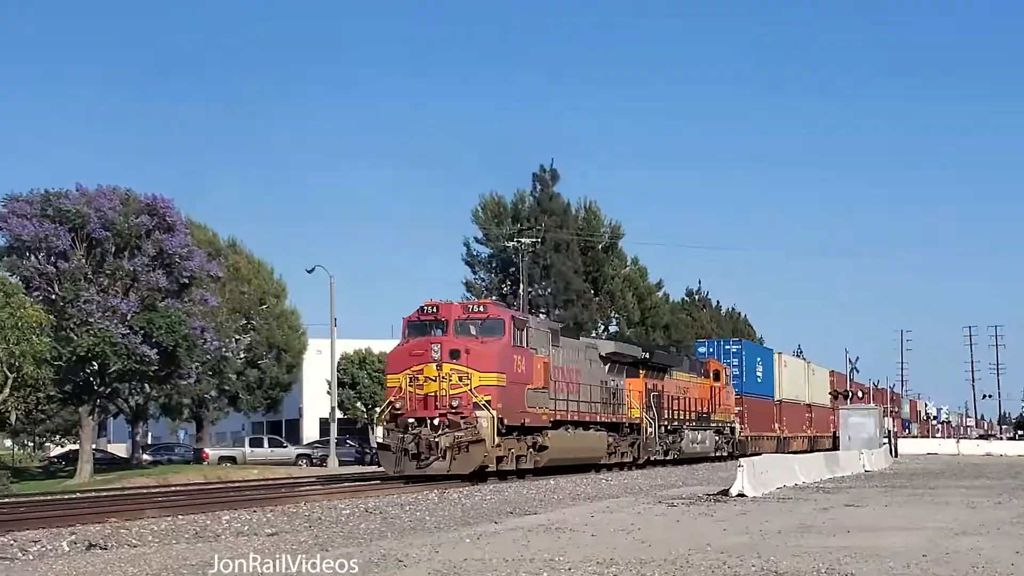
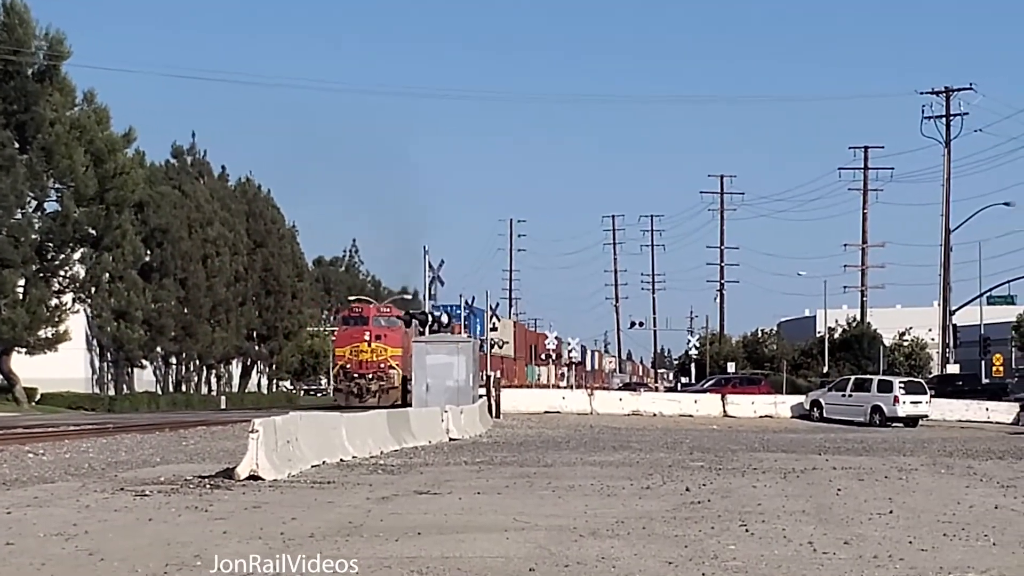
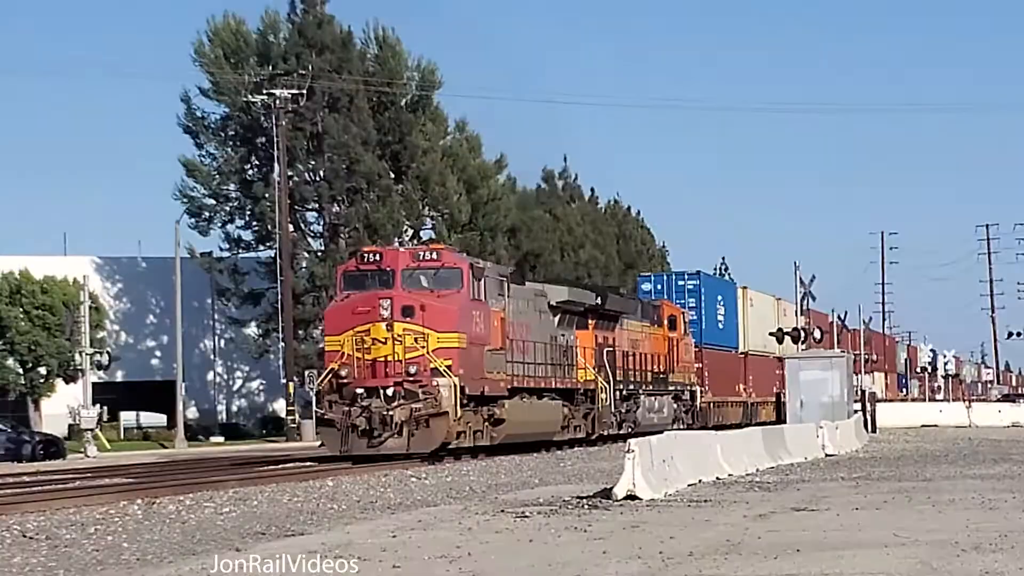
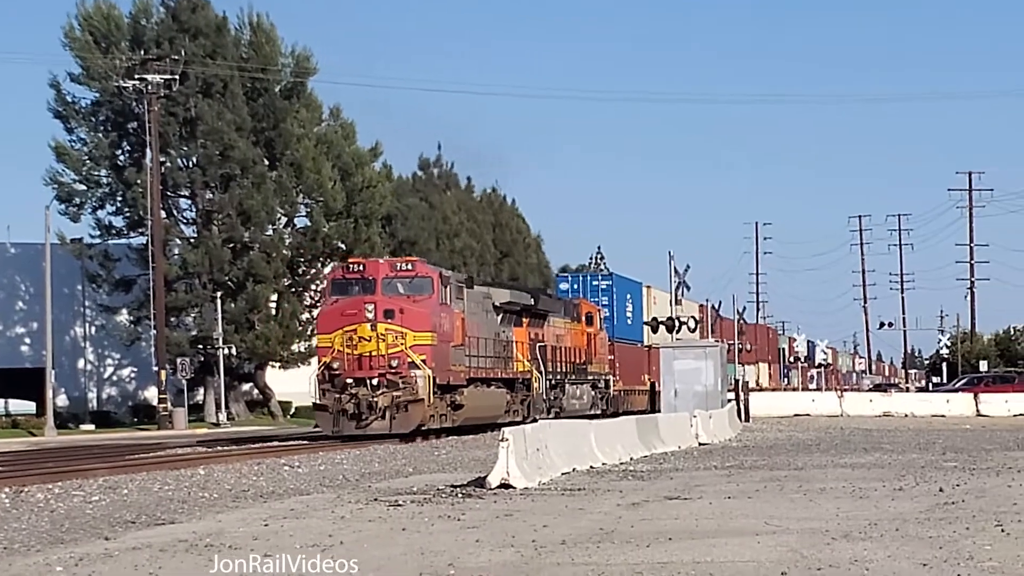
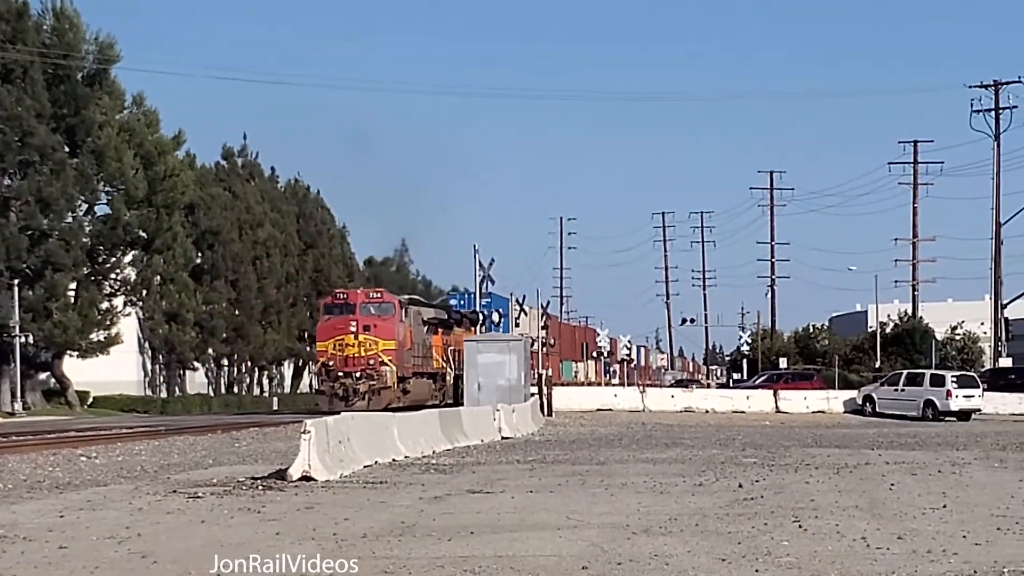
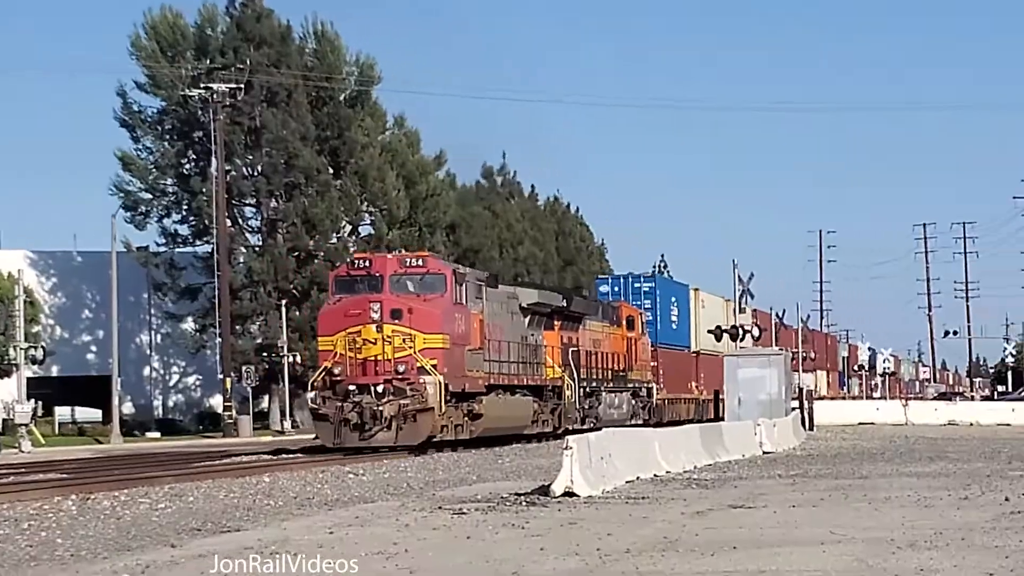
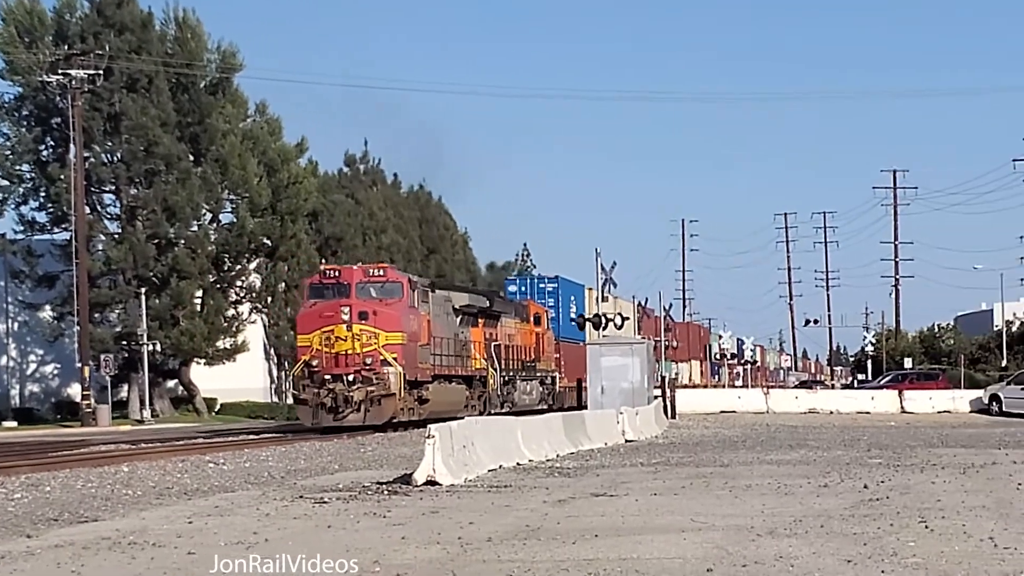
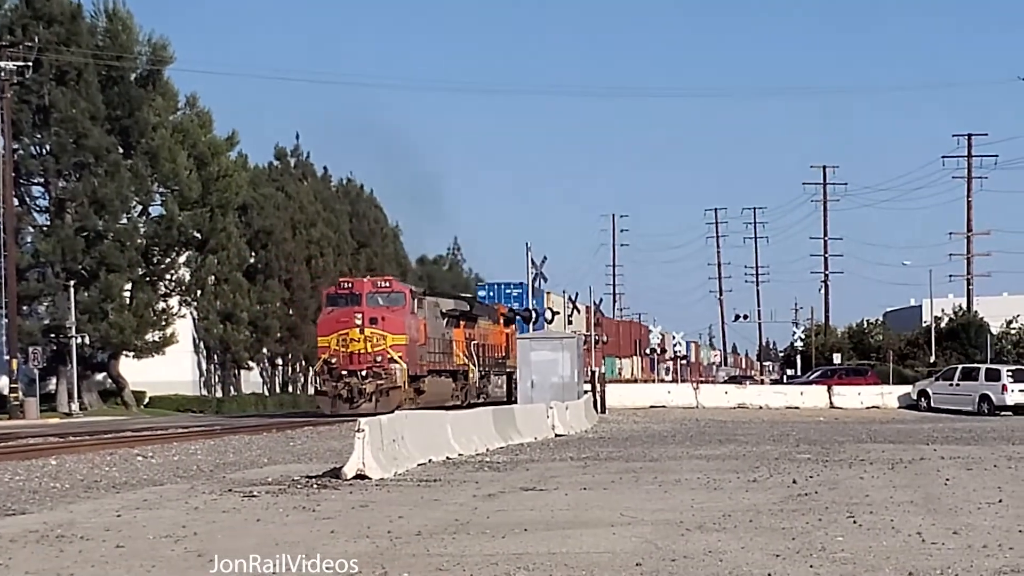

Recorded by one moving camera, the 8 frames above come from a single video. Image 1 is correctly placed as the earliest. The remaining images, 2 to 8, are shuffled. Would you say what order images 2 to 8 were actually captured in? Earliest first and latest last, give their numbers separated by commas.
3, 6, 4, 7, 8, 5, 2
